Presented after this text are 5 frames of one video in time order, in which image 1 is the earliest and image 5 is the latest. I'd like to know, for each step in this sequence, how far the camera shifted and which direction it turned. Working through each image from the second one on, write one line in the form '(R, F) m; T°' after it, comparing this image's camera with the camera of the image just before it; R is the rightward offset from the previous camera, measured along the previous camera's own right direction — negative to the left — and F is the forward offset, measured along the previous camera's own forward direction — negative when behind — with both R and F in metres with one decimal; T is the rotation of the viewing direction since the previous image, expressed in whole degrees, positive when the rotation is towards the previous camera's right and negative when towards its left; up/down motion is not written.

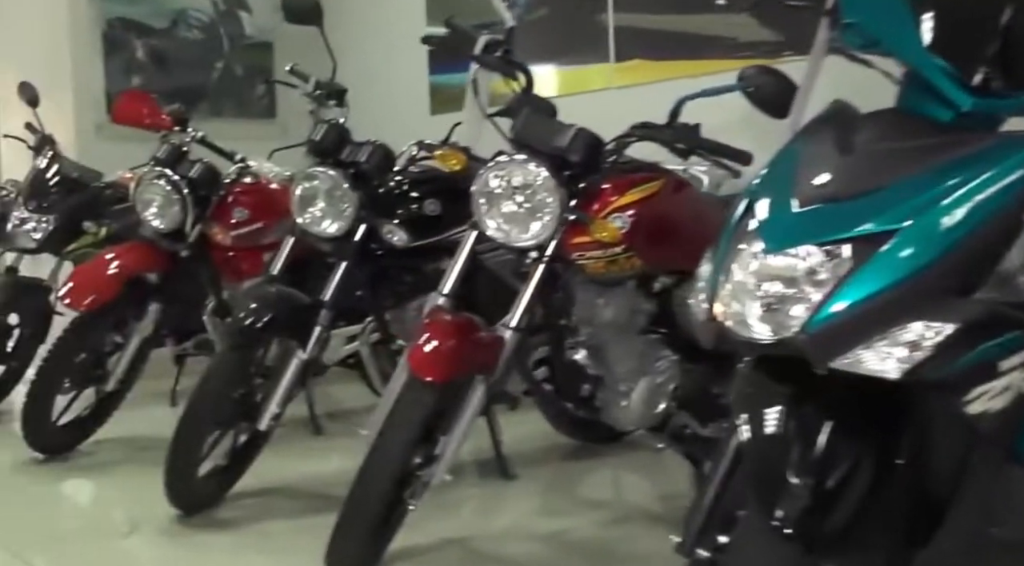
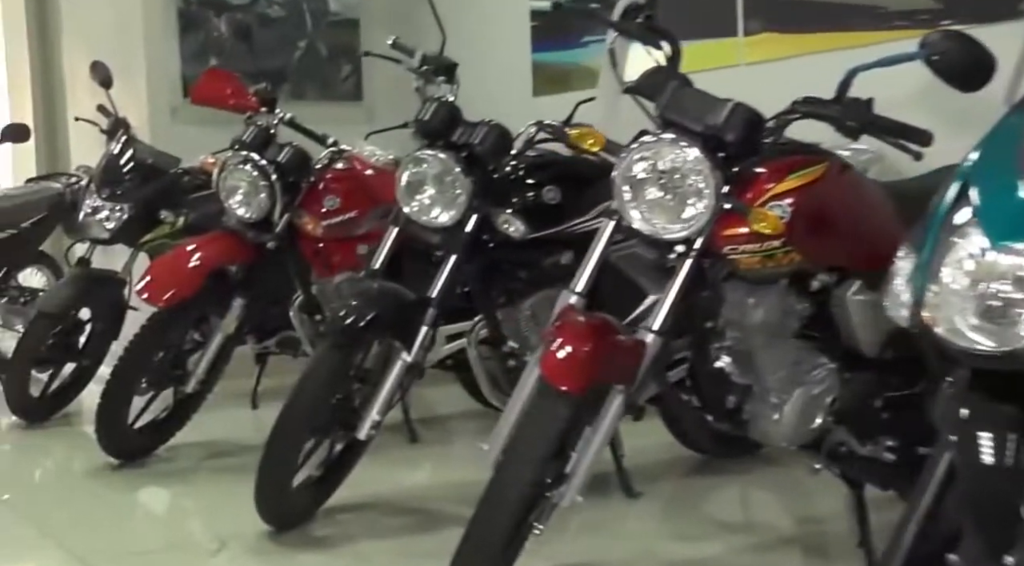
(-0.1, +0.2) m; -2°
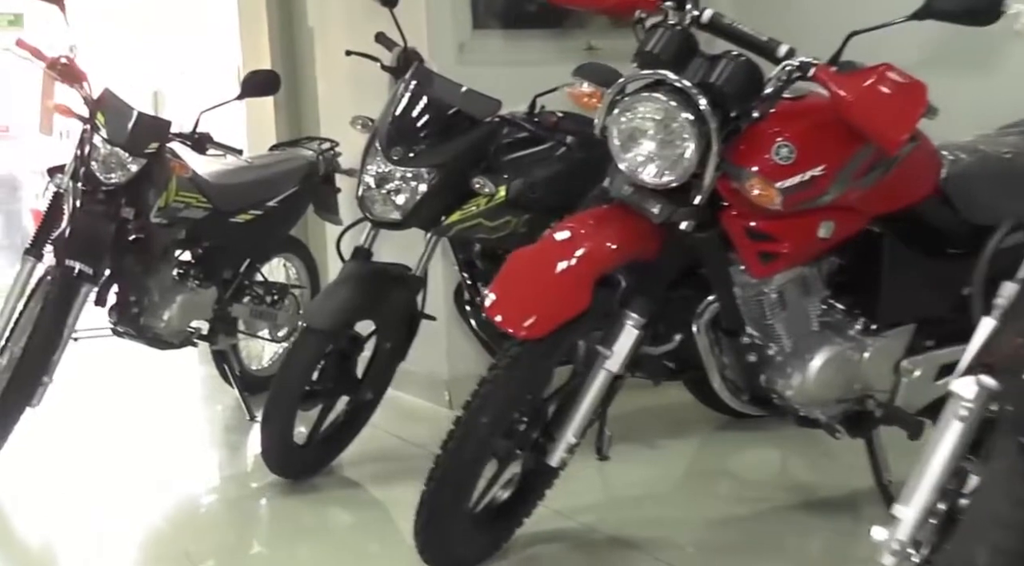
(-0.5, +1.0) m; -9°
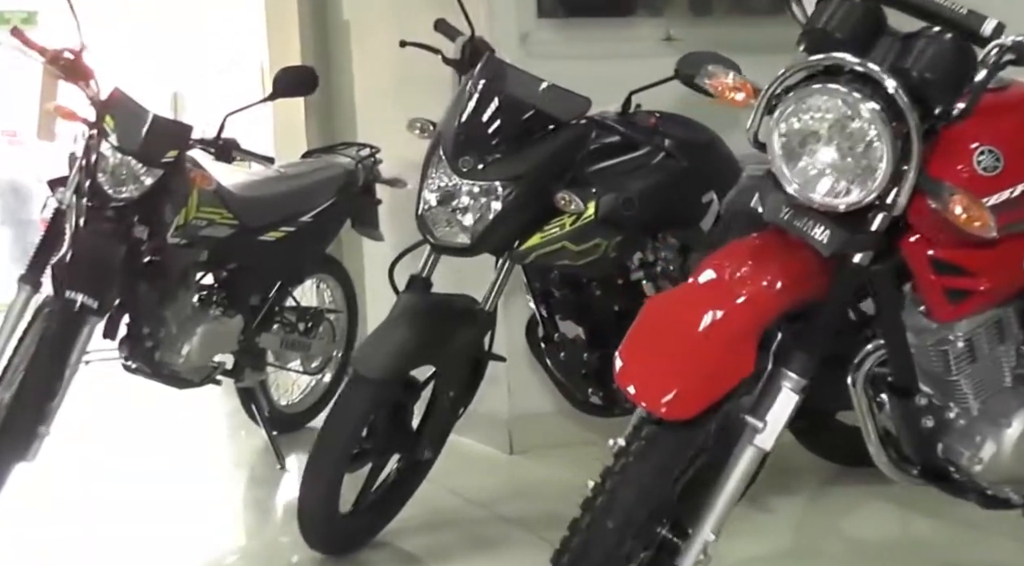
(-0.1, +0.4) m; -1°
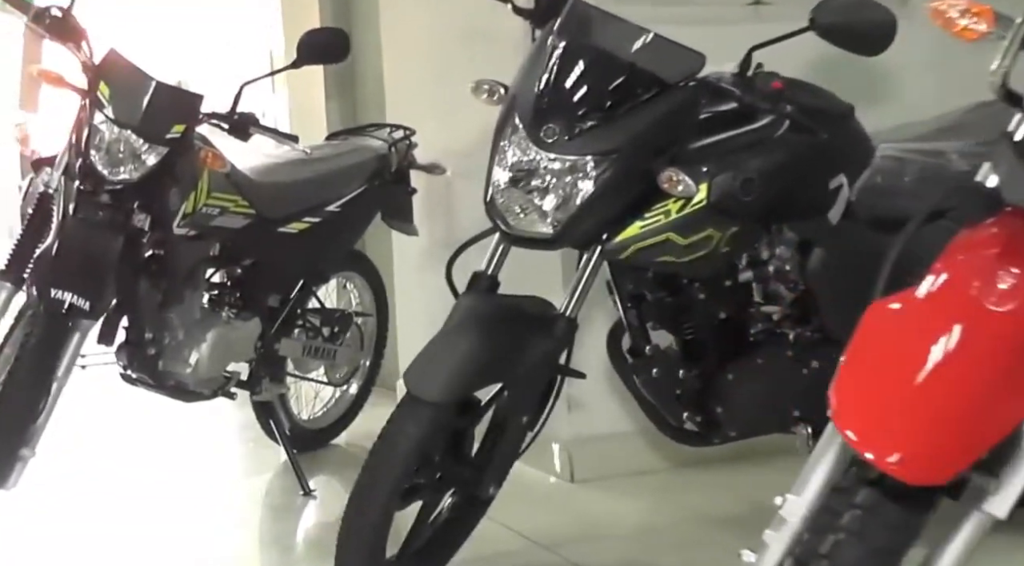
(-0.1, +0.3) m; 0°
